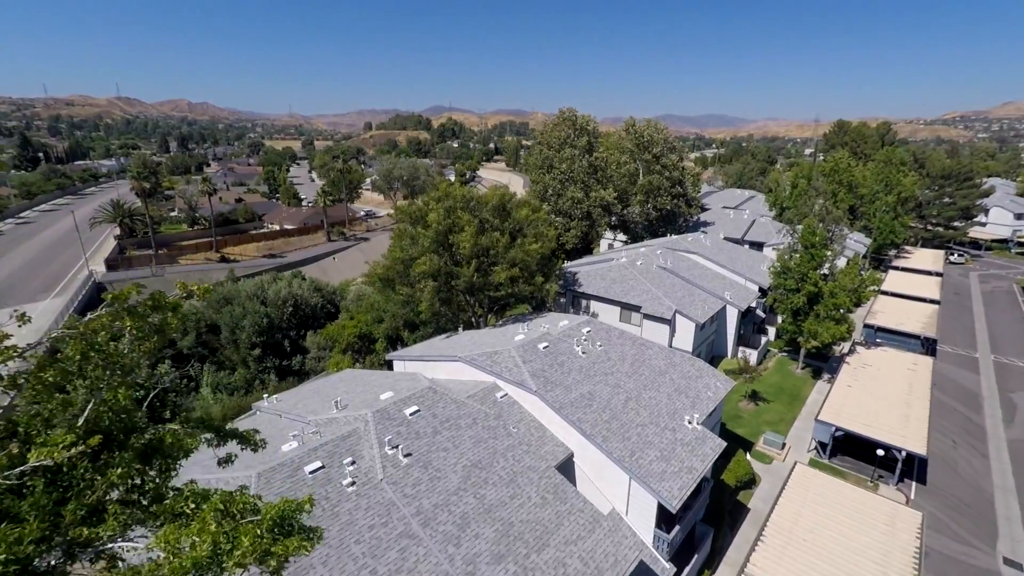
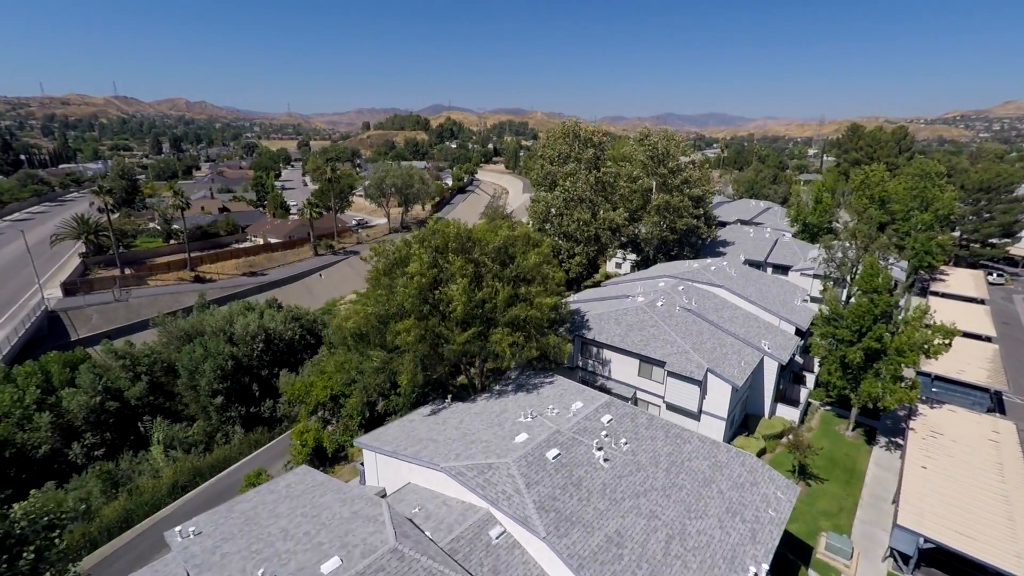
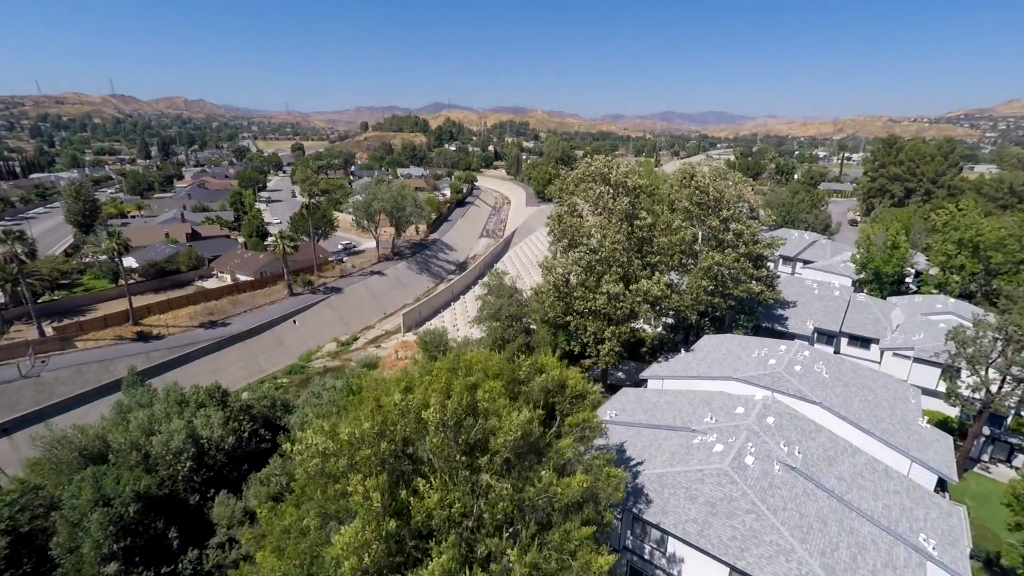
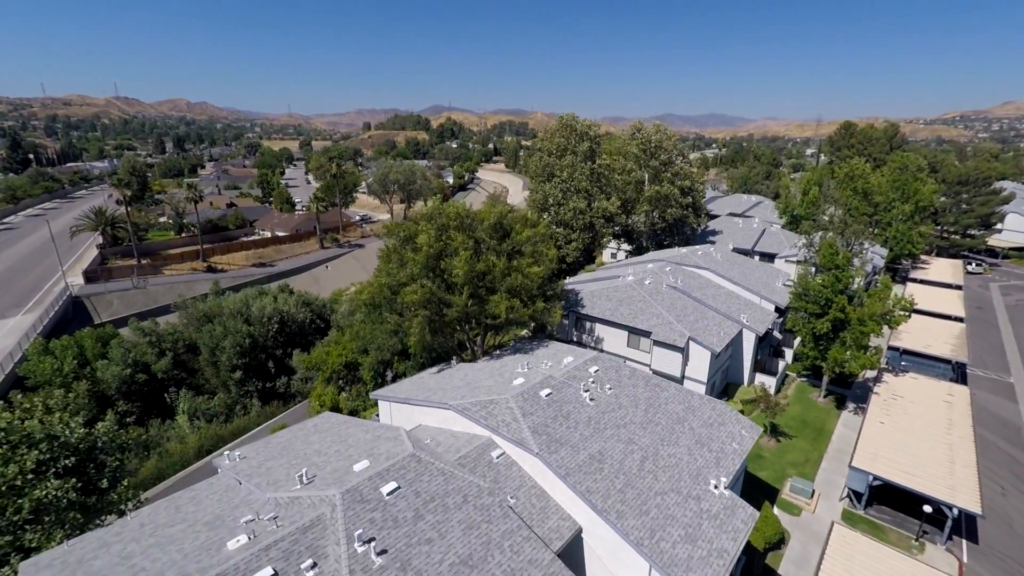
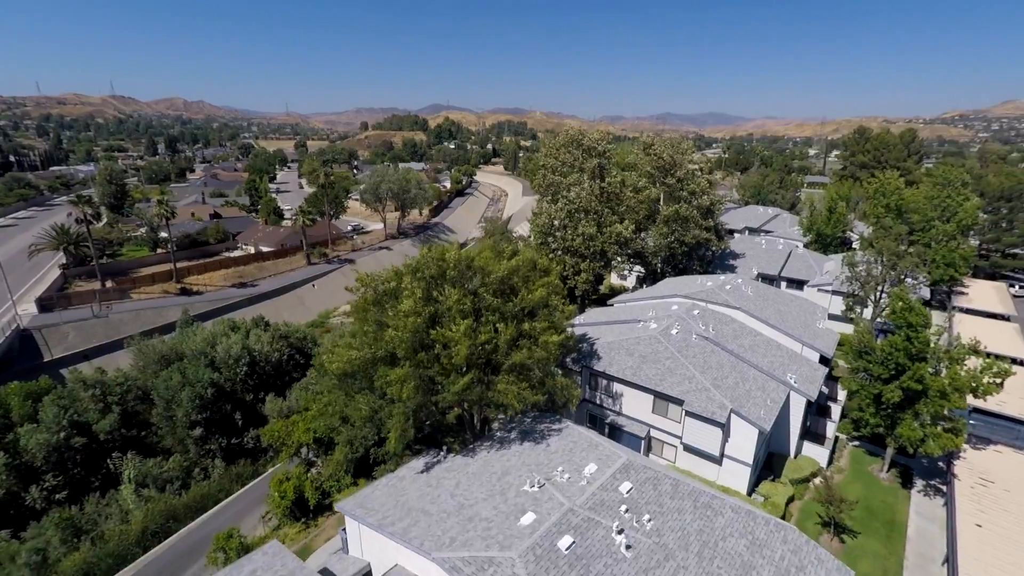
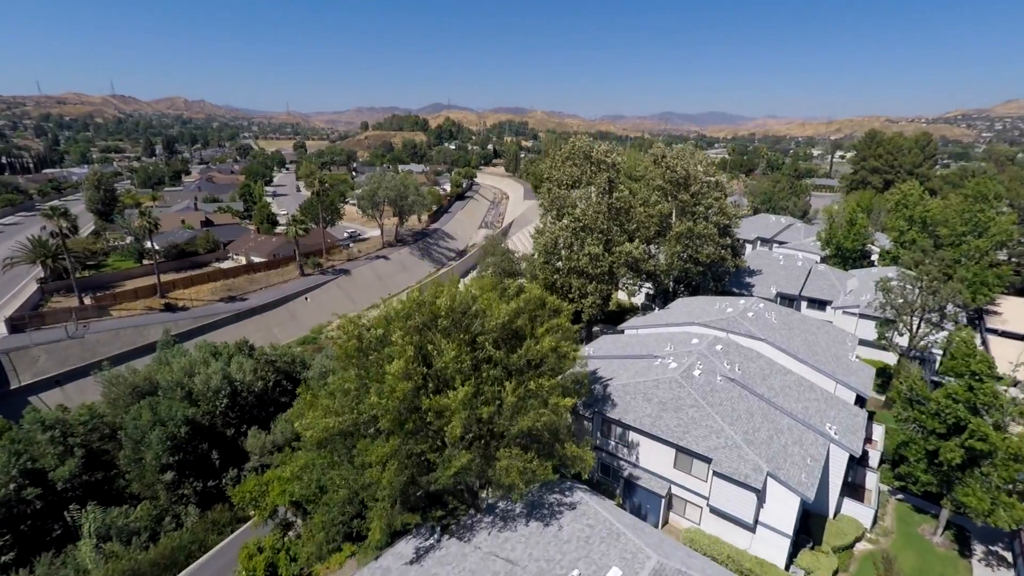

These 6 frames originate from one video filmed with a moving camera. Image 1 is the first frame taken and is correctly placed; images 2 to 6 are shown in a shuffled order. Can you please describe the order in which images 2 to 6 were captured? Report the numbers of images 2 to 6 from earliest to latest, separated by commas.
4, 2, 5, 6, 3
